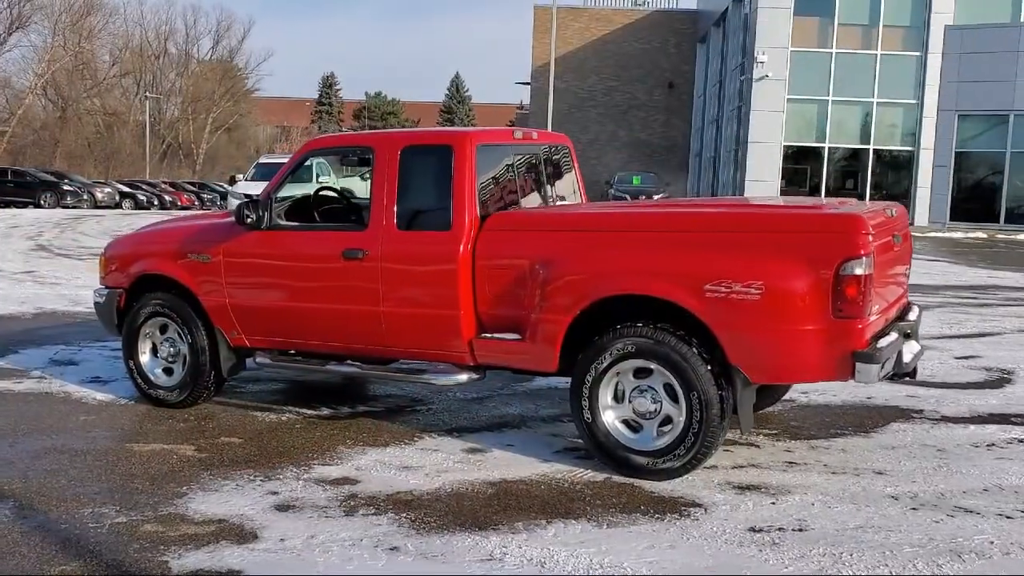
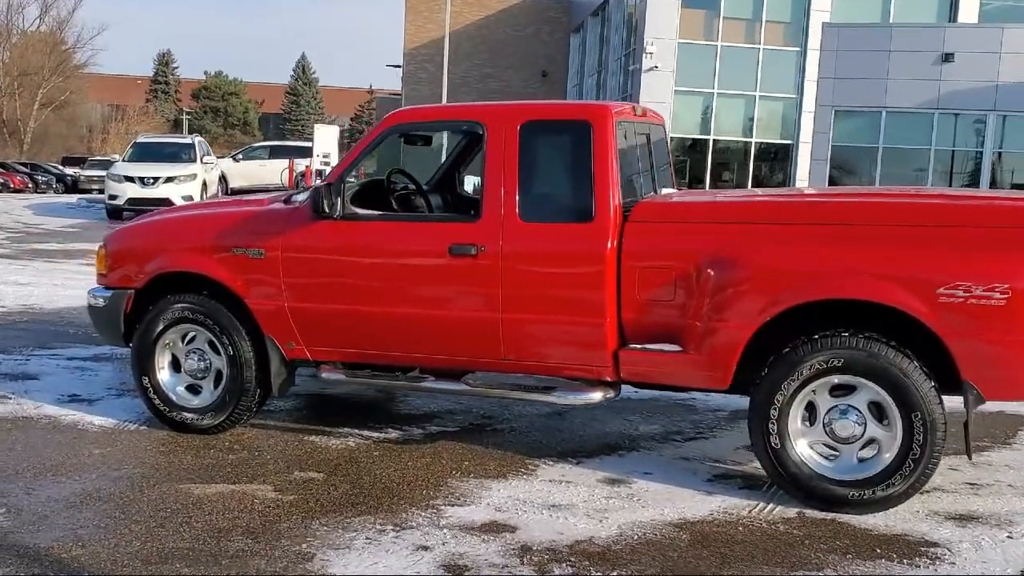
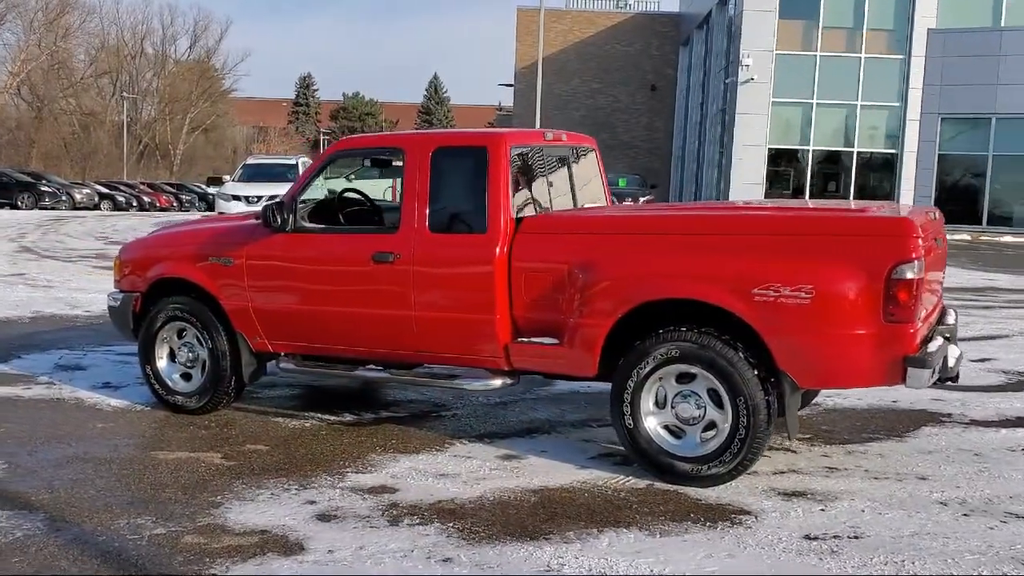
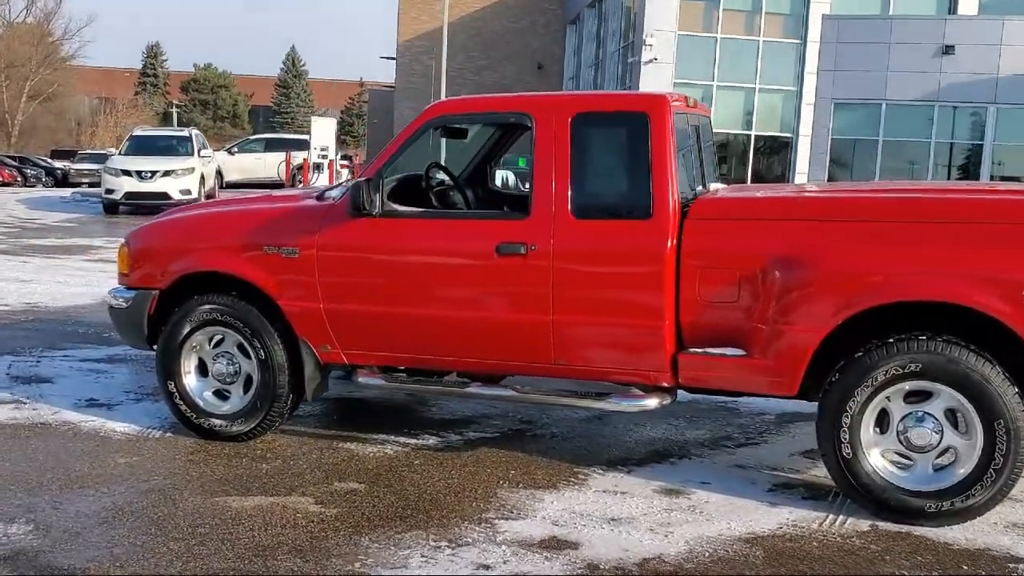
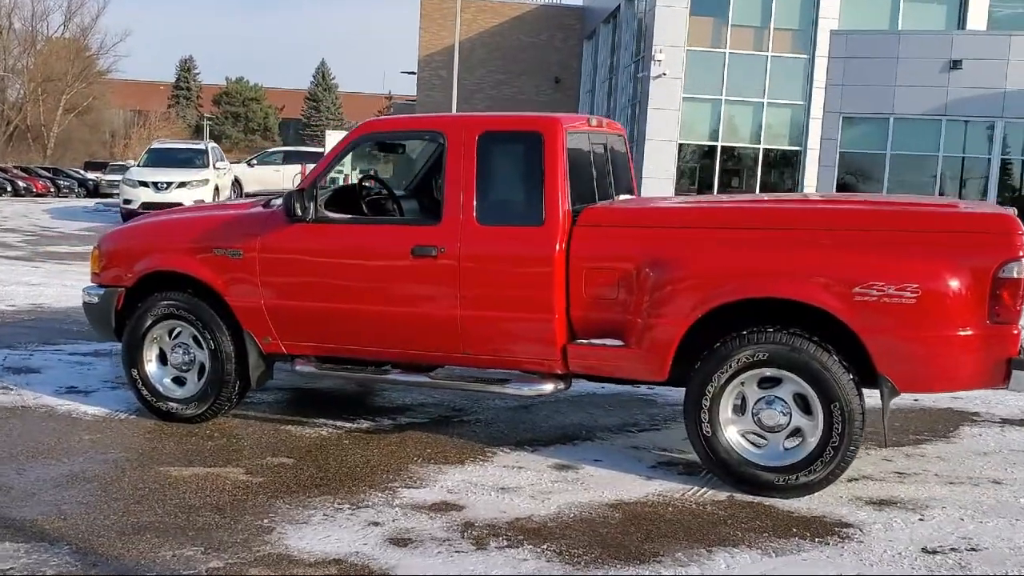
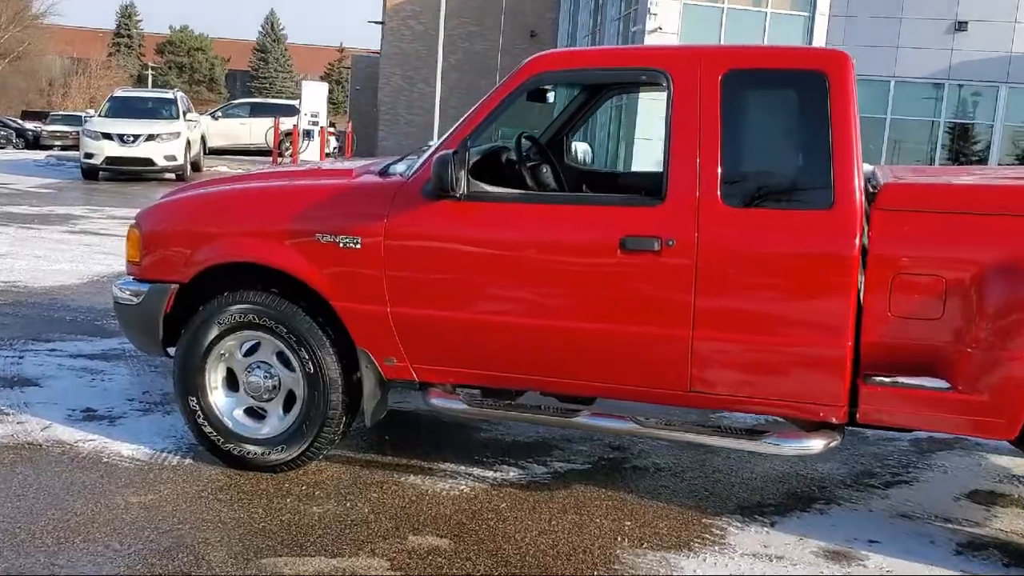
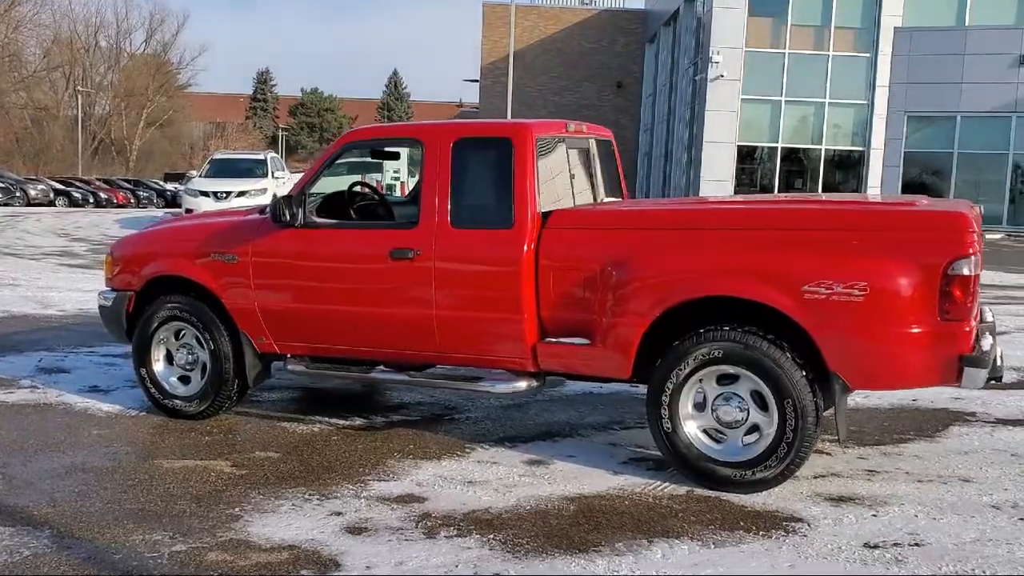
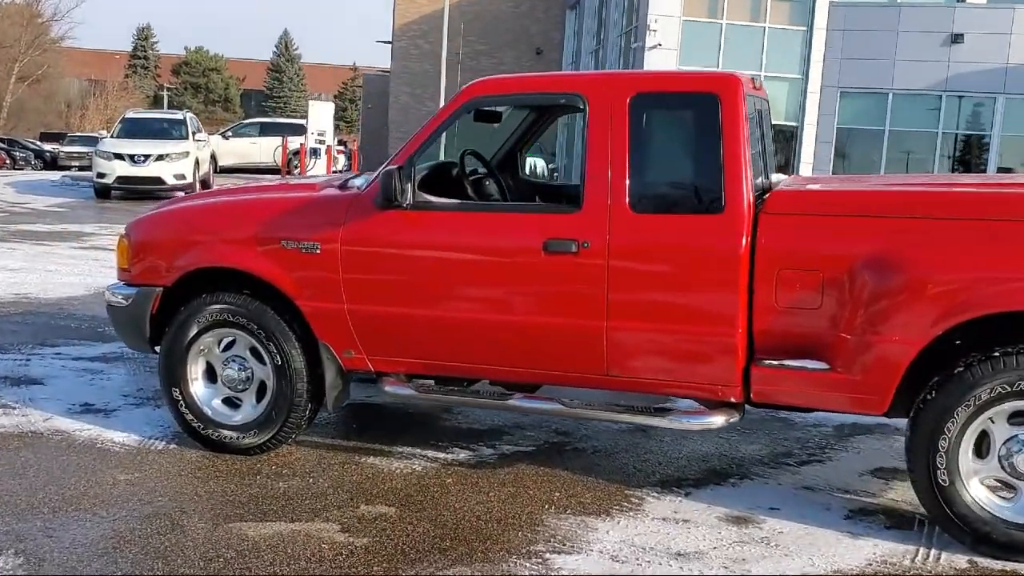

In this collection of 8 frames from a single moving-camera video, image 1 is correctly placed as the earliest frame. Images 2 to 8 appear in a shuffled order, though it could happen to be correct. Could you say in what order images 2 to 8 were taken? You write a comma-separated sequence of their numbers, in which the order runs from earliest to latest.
3, 7, 5, 2, 4, 8, 6
